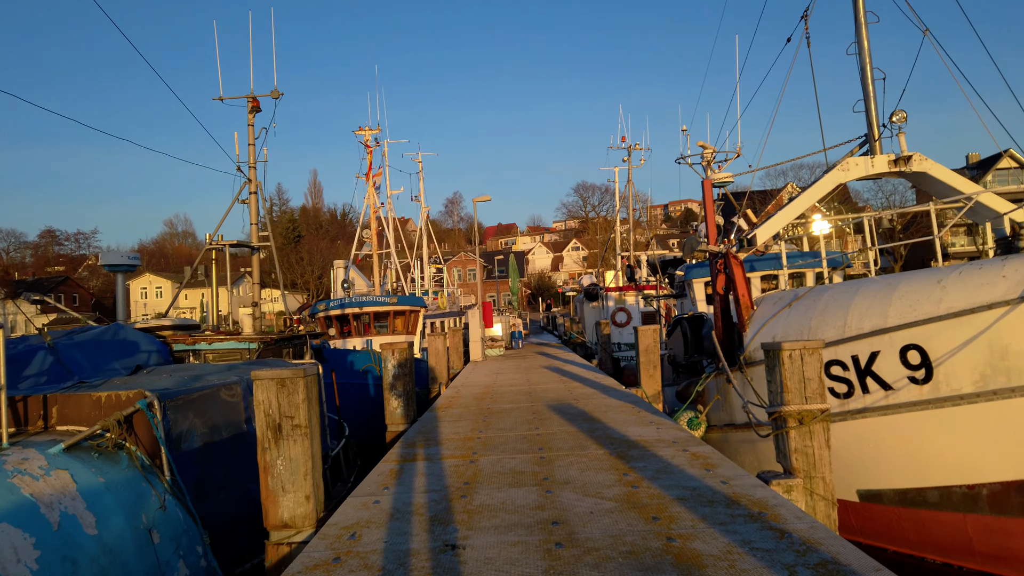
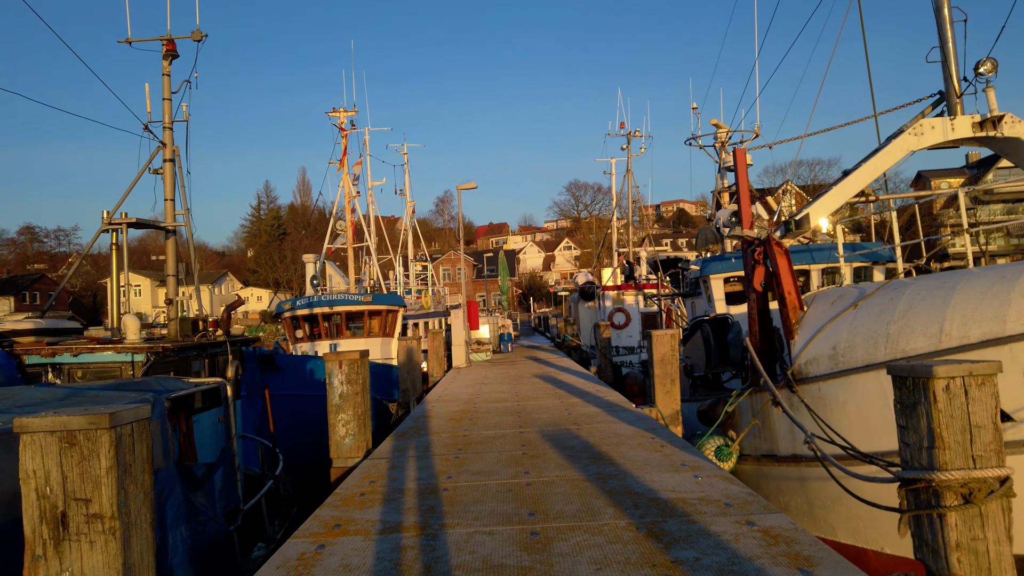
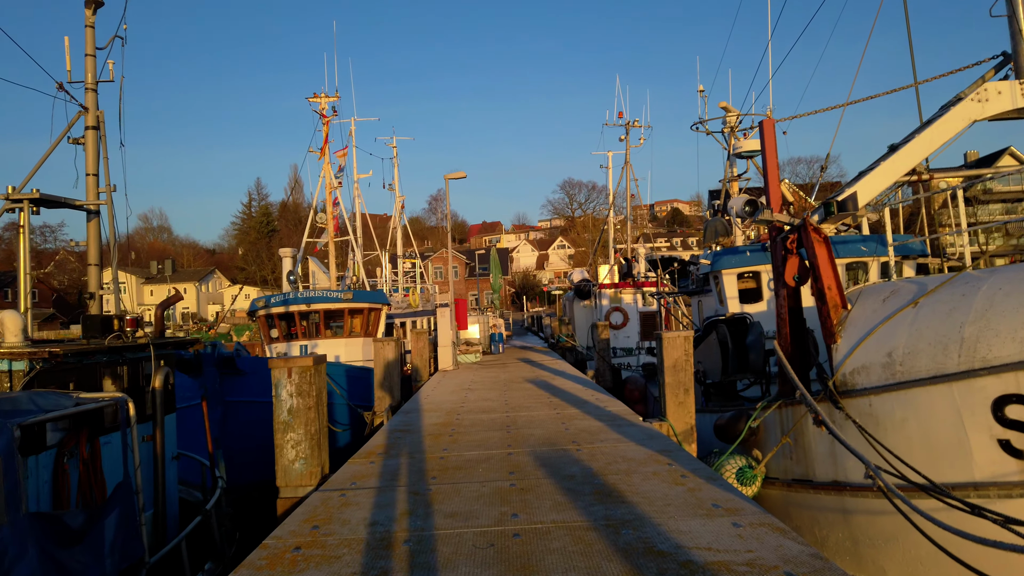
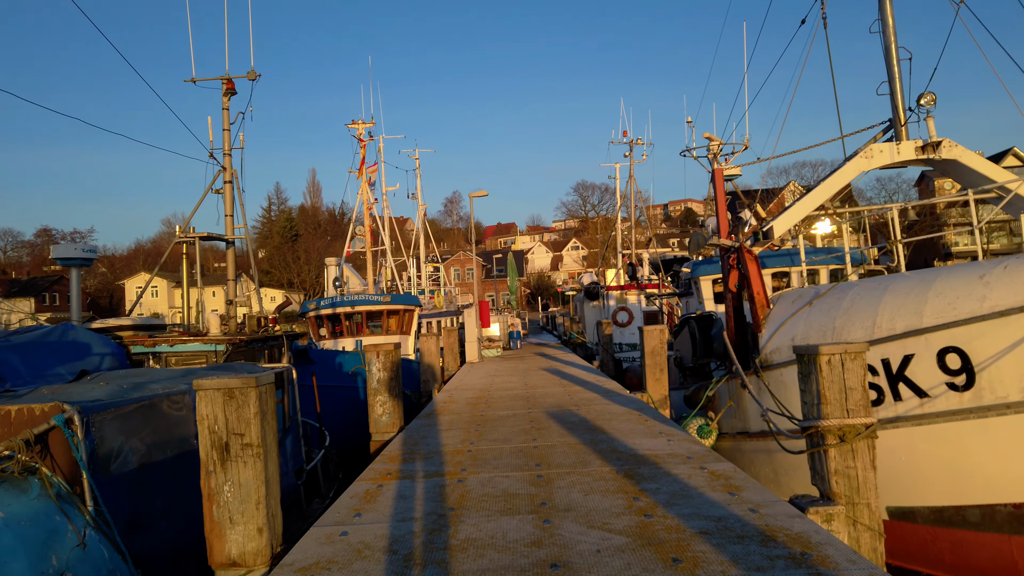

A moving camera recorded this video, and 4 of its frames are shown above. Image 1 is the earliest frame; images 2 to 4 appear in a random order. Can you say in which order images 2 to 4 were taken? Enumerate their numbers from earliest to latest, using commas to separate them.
4, 2, 3
